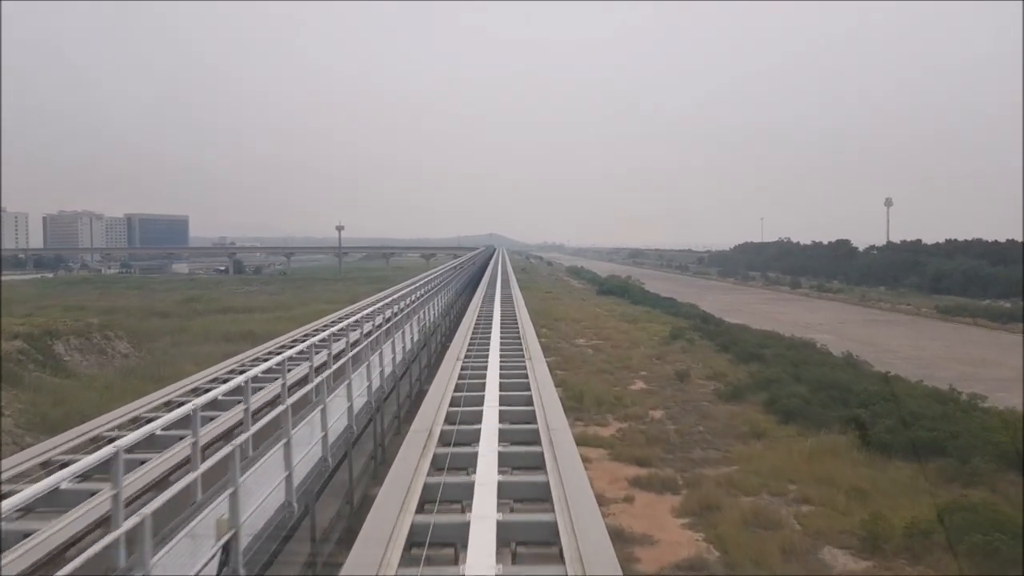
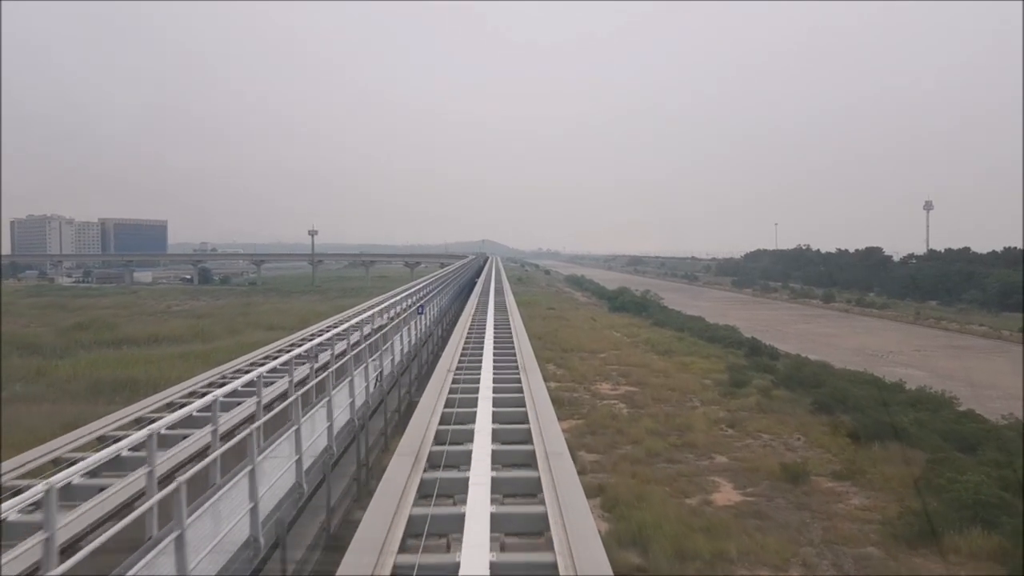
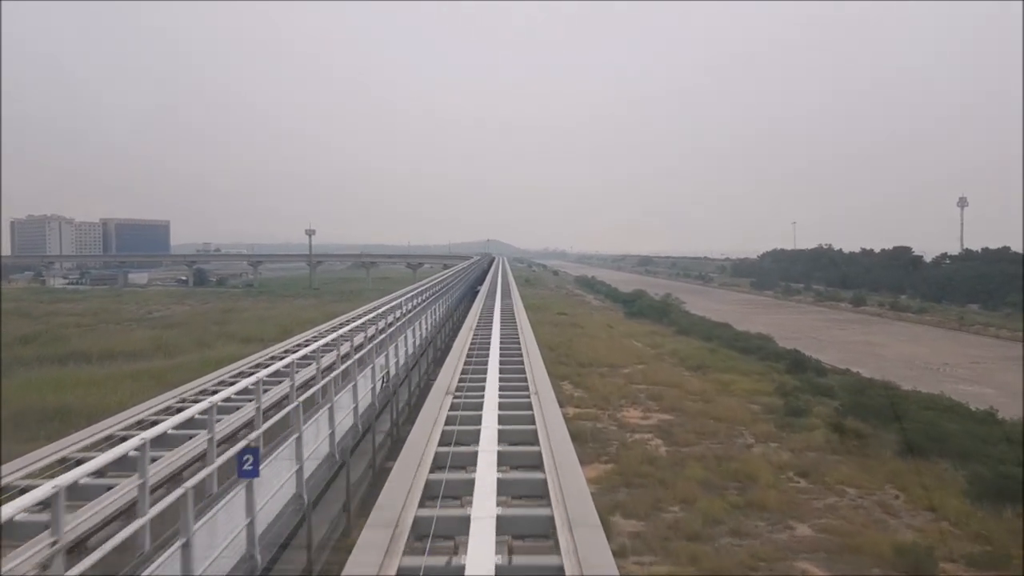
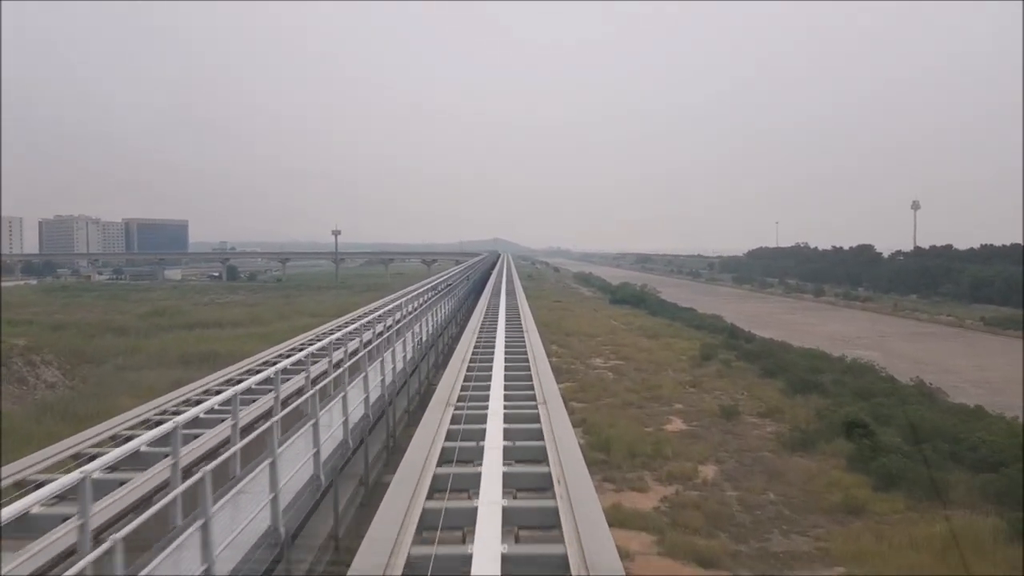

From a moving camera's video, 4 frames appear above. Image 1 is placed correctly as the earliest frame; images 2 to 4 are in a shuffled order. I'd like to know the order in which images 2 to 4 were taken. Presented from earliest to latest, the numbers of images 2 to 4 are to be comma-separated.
4, 2, 3
